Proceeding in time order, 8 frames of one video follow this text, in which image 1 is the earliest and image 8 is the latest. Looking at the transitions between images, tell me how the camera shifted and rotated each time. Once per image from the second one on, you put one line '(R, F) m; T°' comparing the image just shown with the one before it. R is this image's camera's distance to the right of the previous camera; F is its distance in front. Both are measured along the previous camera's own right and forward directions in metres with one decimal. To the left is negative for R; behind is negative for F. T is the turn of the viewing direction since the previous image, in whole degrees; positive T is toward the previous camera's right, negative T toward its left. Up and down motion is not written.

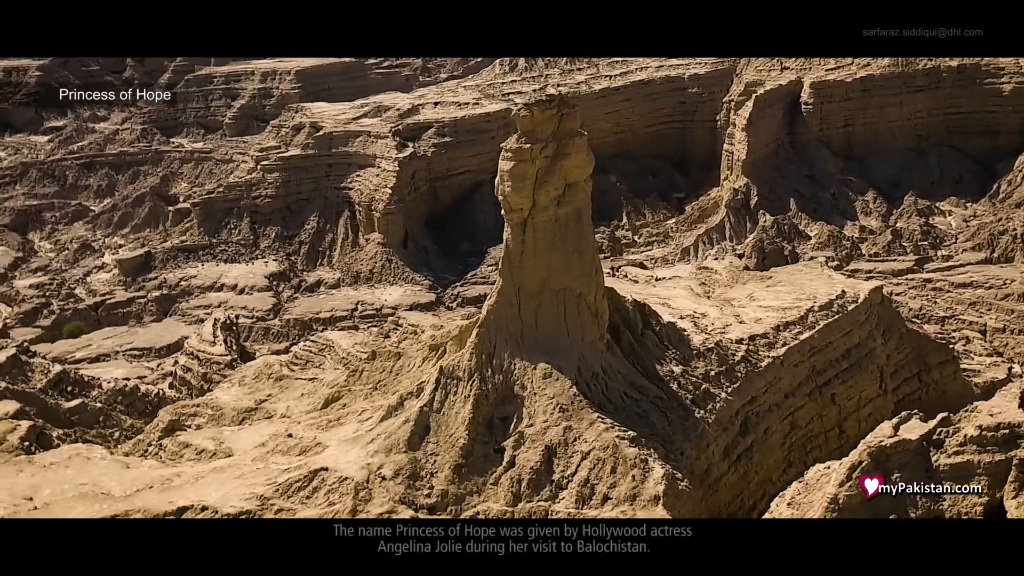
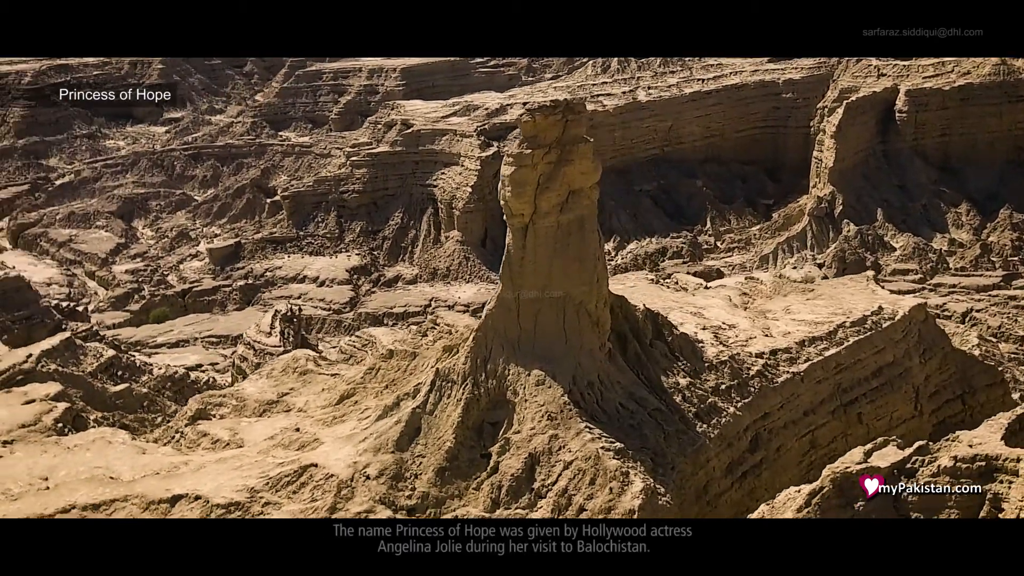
(+1.3, +0.1) m; -6°
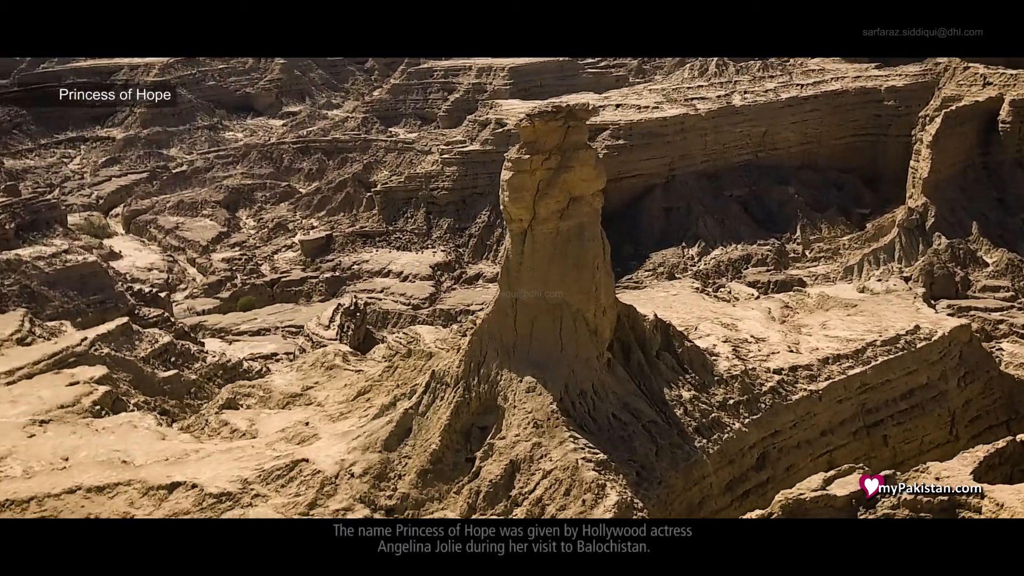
(+1.4, +0.1) m; -7°
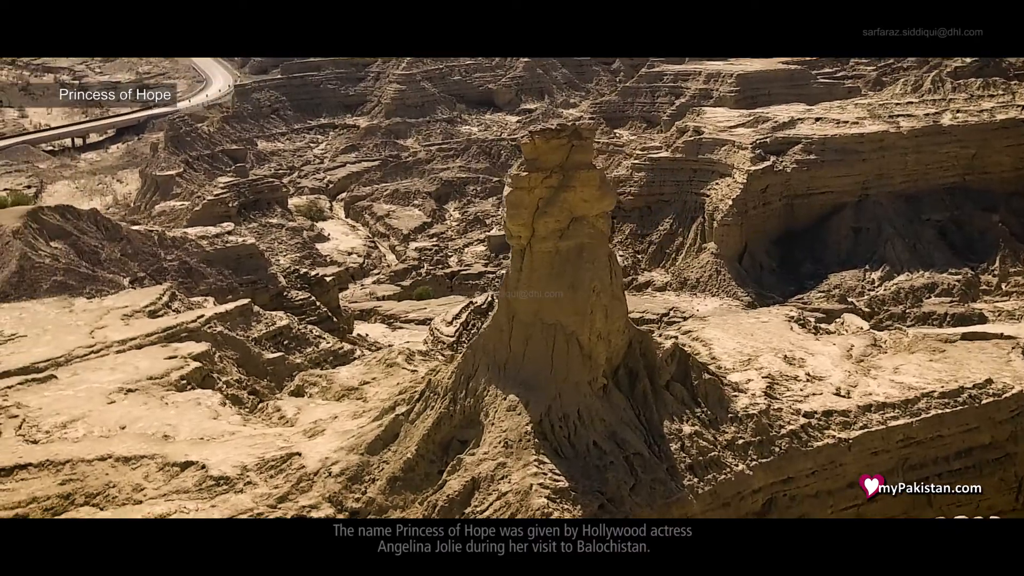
(+2.8, +0.5) m; -14°
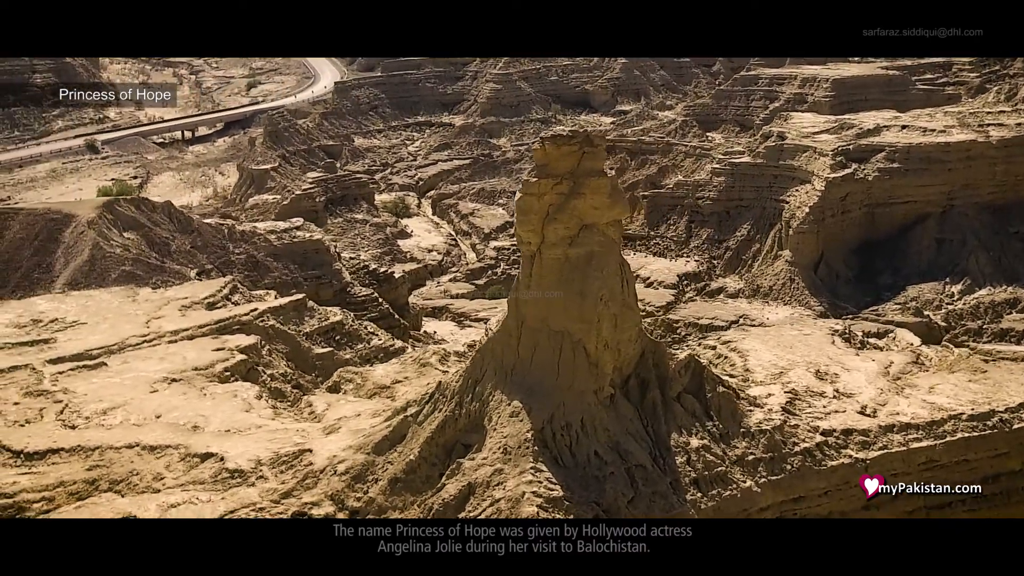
(+1.0, +0.1) m; -5°
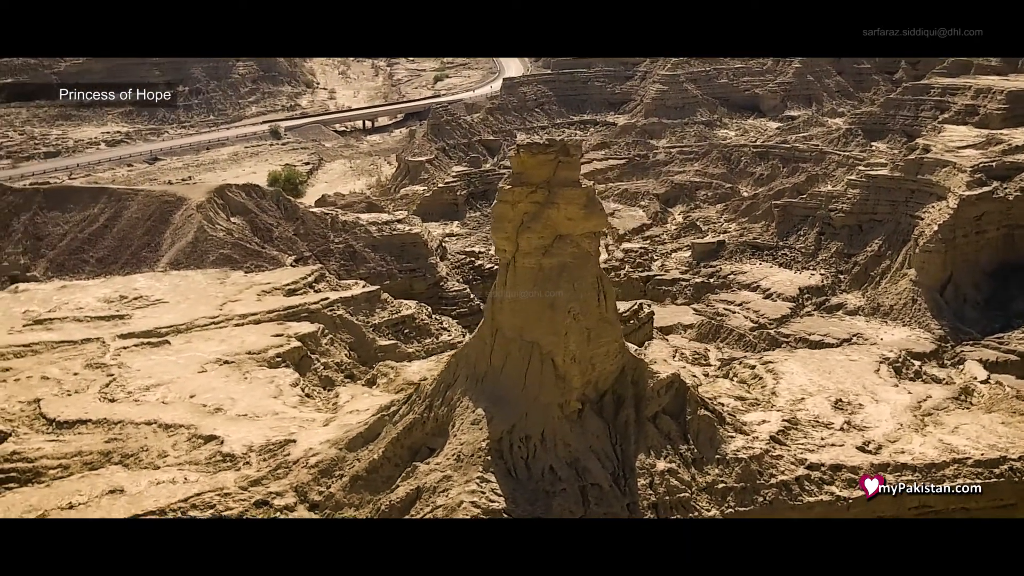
(+2.2, +0.4) m; -10°
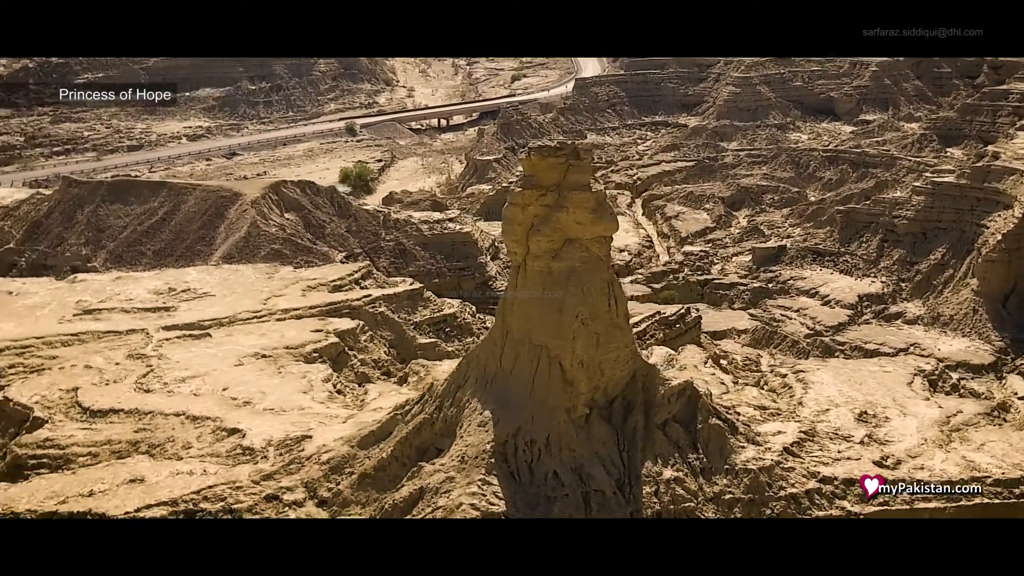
(+0.7, +0.1) m; -4°
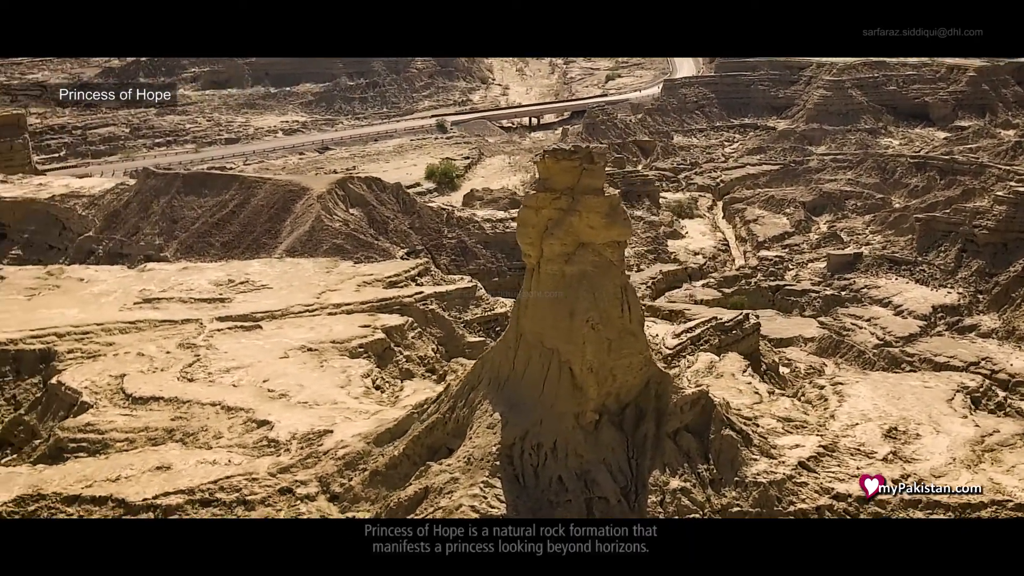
(+0.8, +0.1) m; -5°
